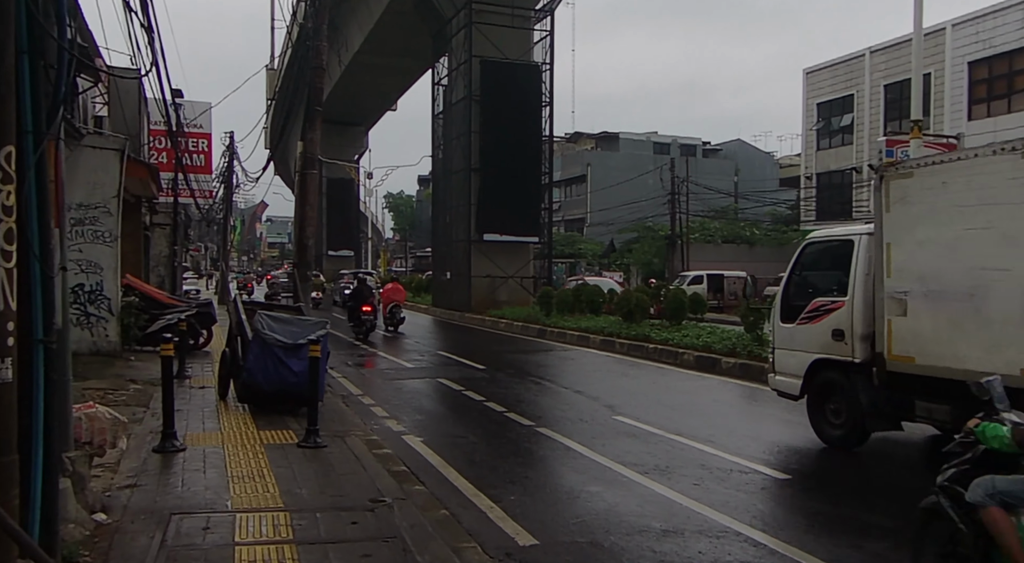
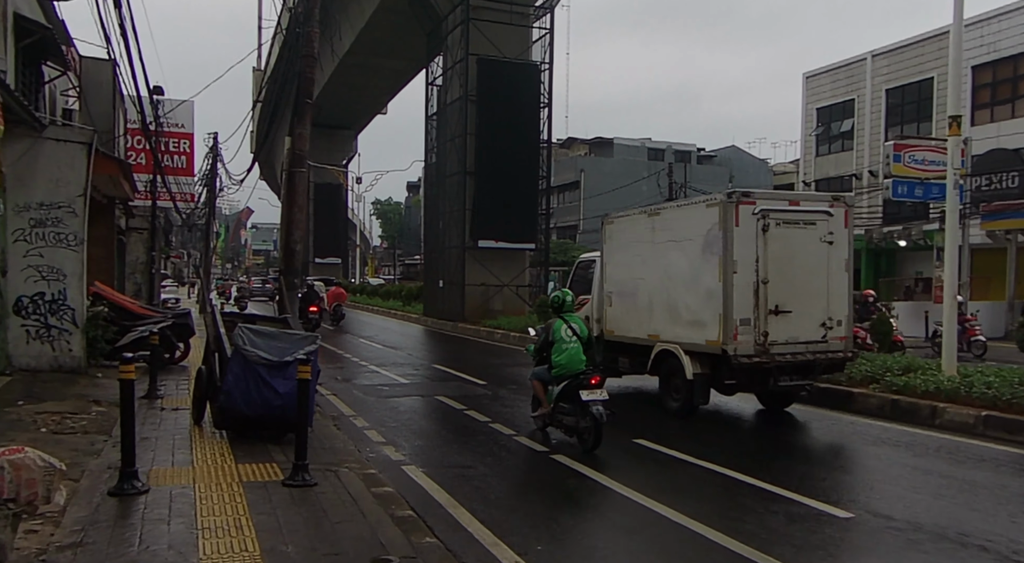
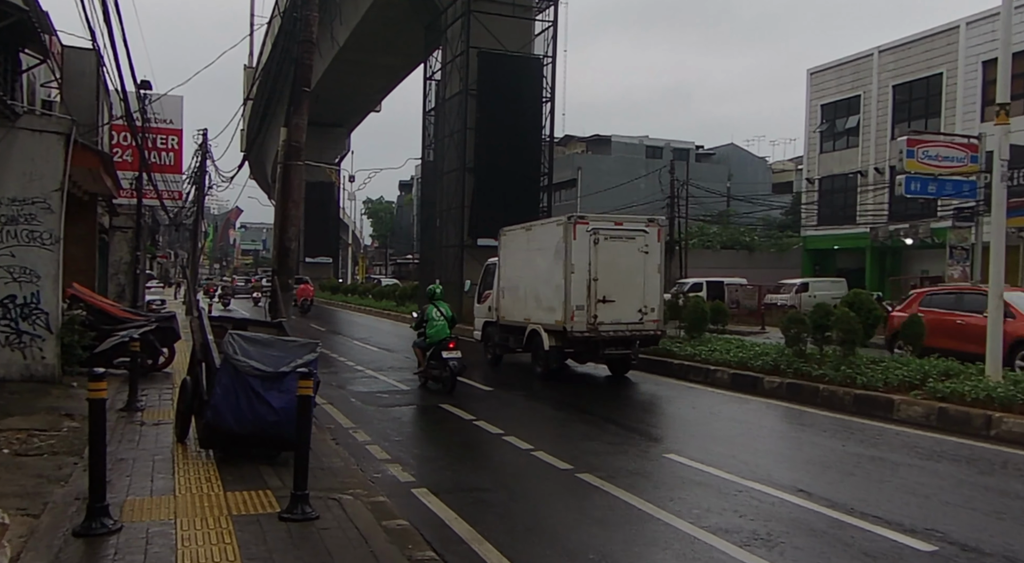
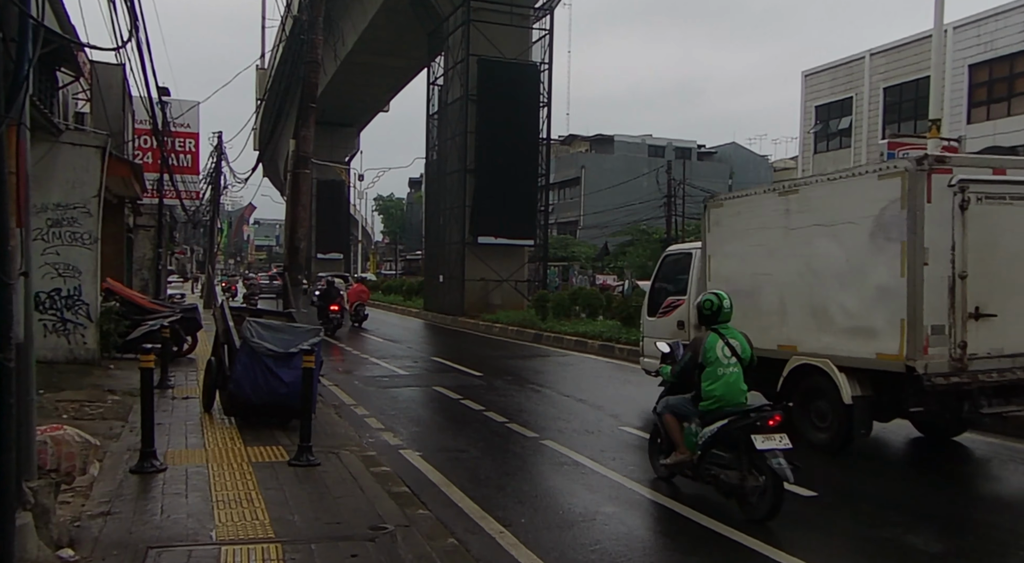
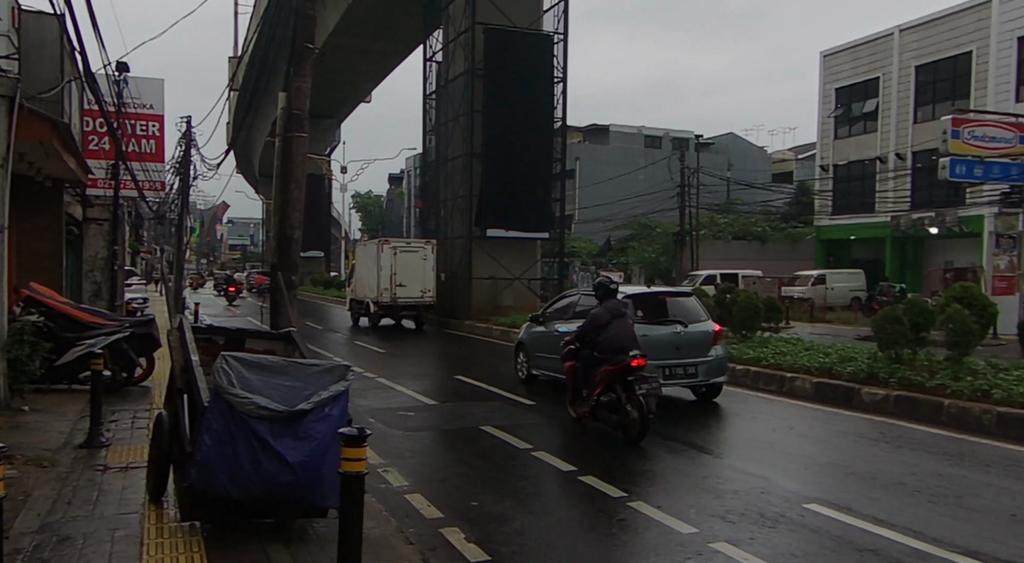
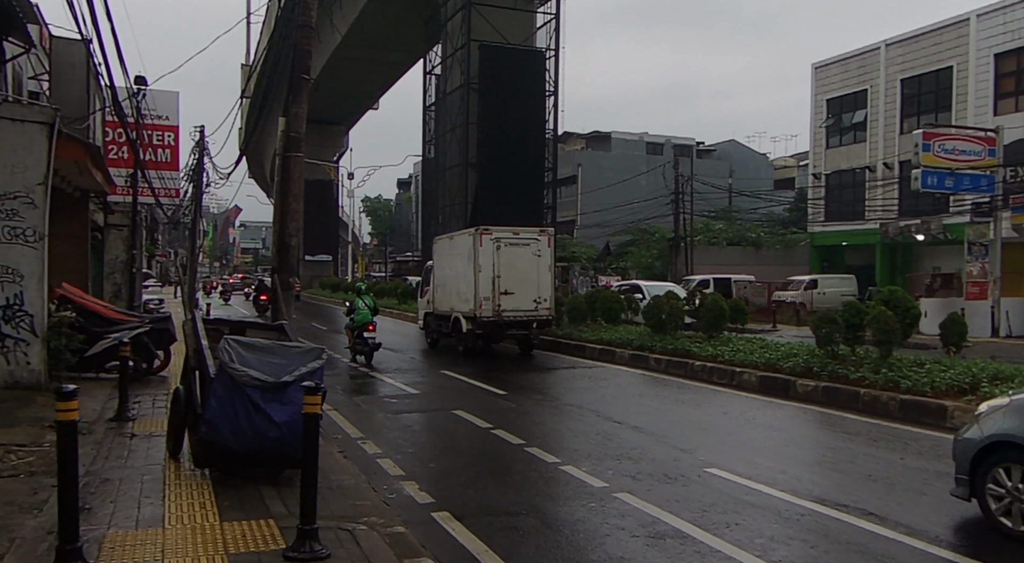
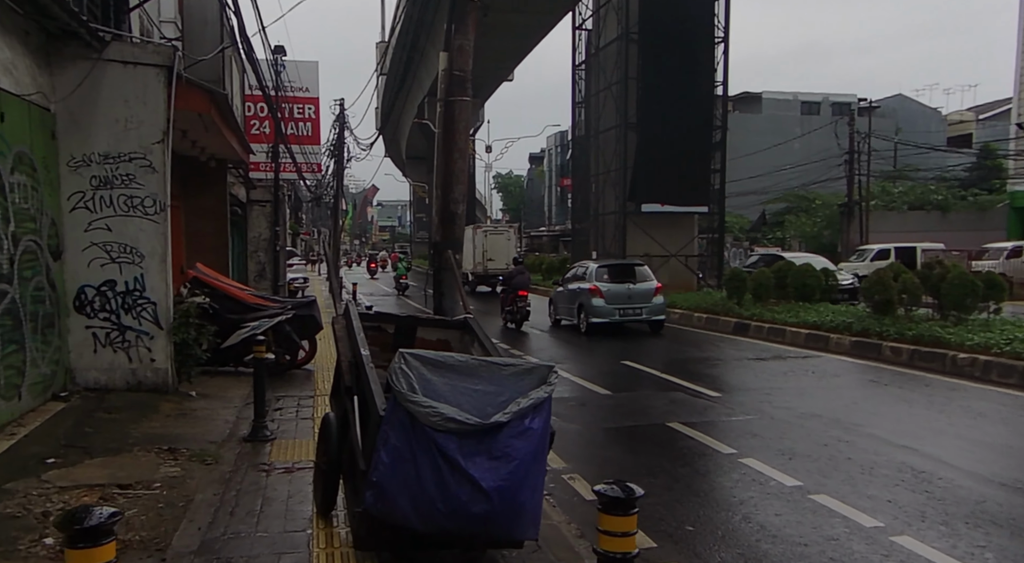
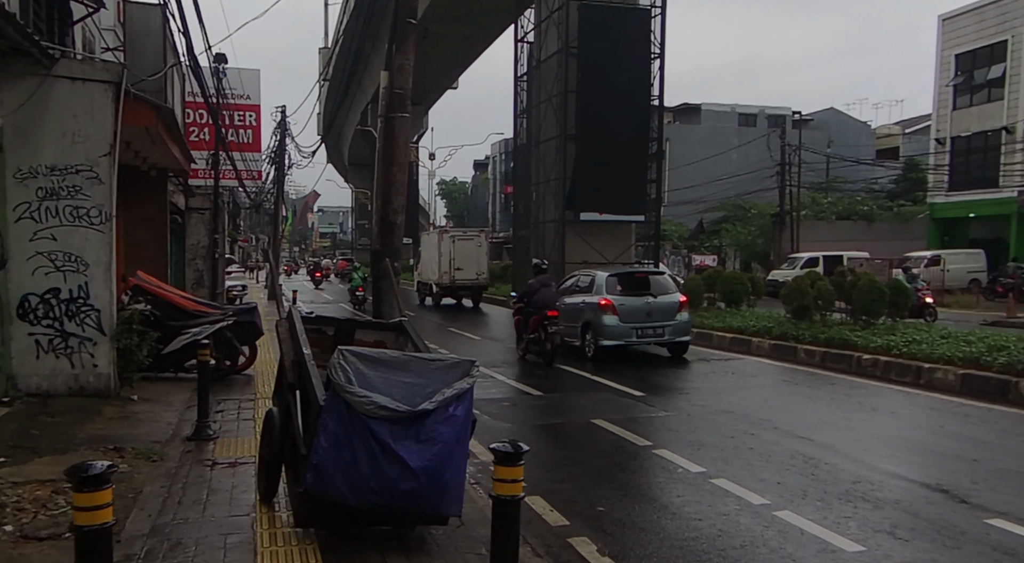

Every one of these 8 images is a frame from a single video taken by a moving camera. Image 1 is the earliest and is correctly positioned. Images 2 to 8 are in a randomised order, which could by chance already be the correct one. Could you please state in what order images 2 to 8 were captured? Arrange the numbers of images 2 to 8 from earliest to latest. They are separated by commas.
4, 2, 3, 6, 5, 8, 7
